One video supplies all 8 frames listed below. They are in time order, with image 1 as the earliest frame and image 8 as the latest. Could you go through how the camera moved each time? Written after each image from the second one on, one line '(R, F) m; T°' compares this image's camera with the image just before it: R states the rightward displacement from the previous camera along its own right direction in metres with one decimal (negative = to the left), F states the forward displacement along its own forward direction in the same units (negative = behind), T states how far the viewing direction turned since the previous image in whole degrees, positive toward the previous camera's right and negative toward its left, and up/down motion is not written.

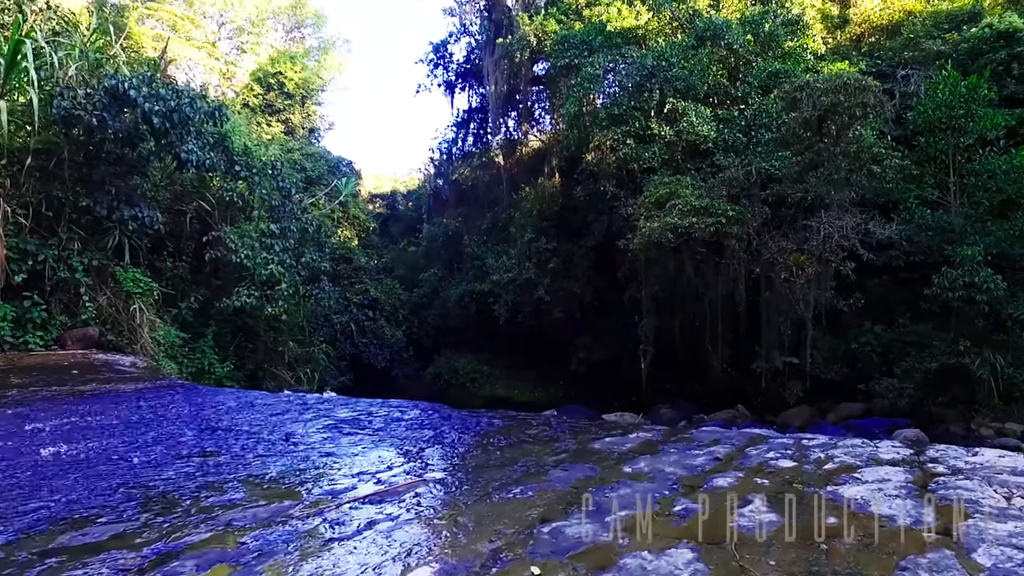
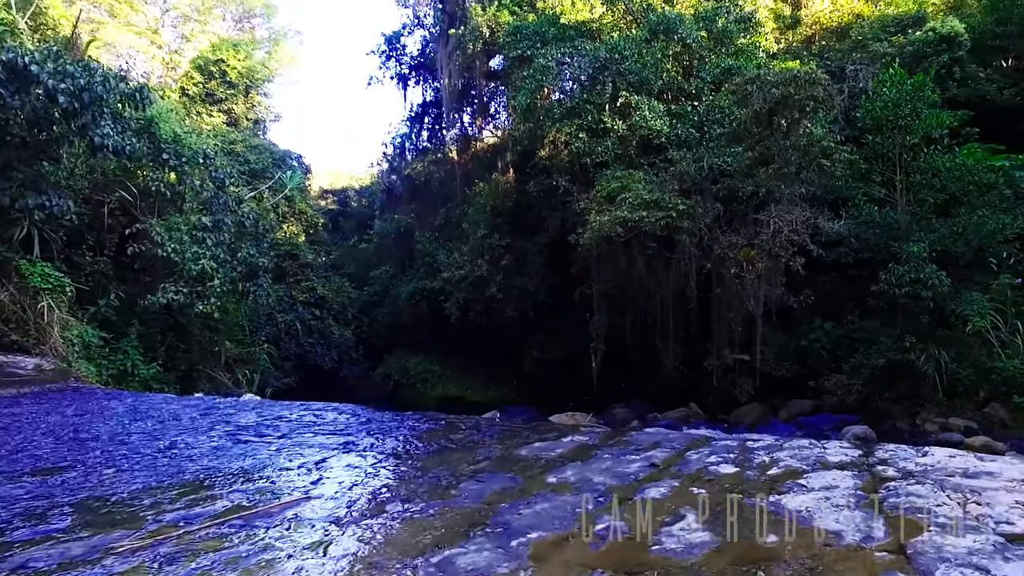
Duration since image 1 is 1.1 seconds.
(+0.2, +0.3) m; +3°
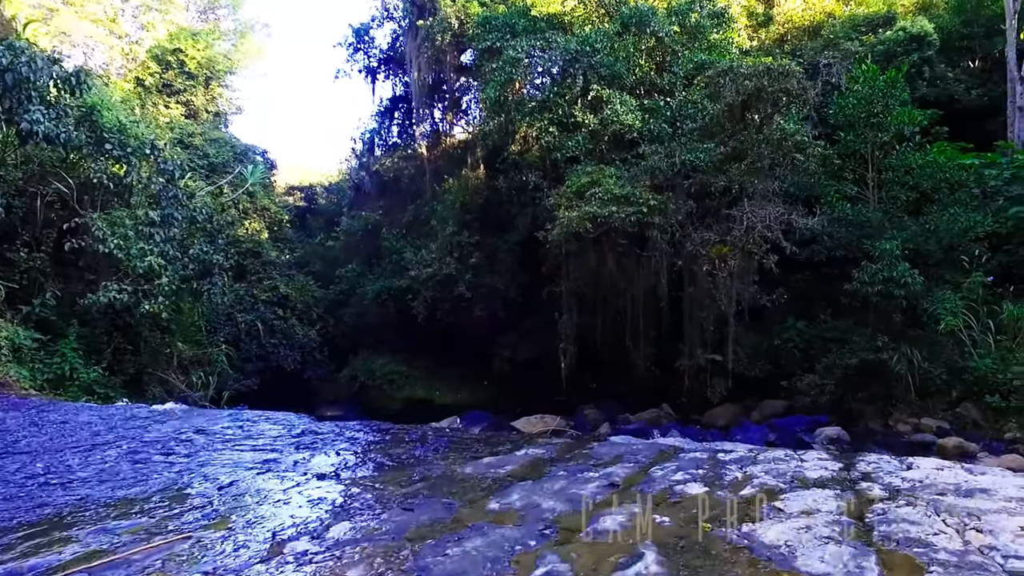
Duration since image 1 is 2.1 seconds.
(+0.1, +0.3) m; +2°
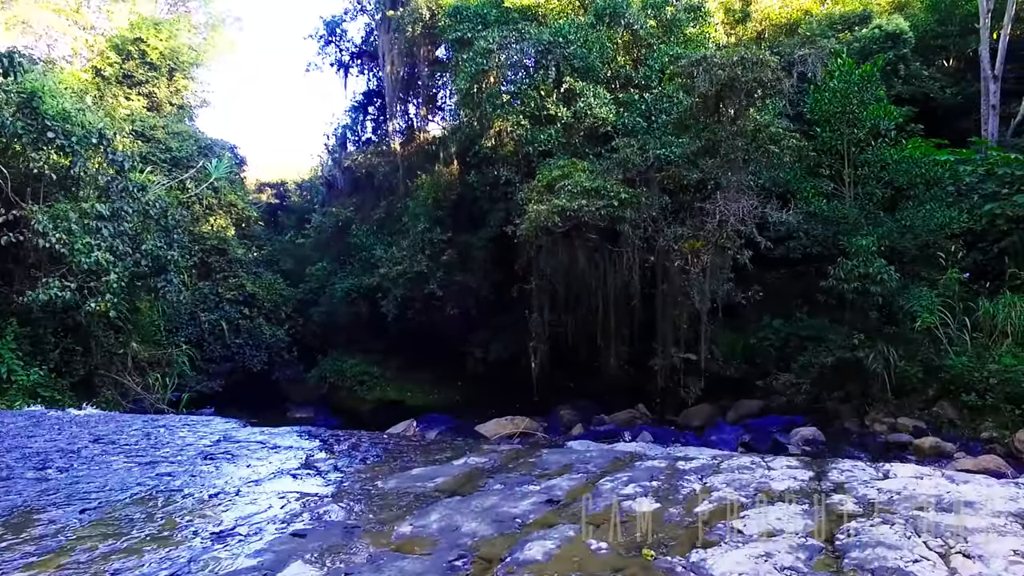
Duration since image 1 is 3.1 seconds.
(+0.2, +0.3) m; +2°
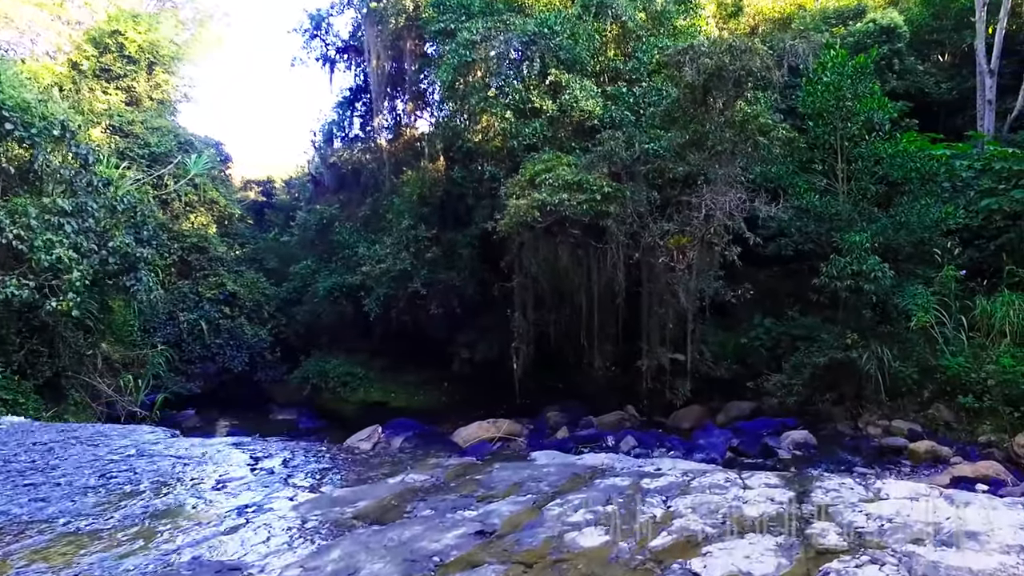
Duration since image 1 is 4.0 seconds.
(+0.2, +0.3) m; 0°
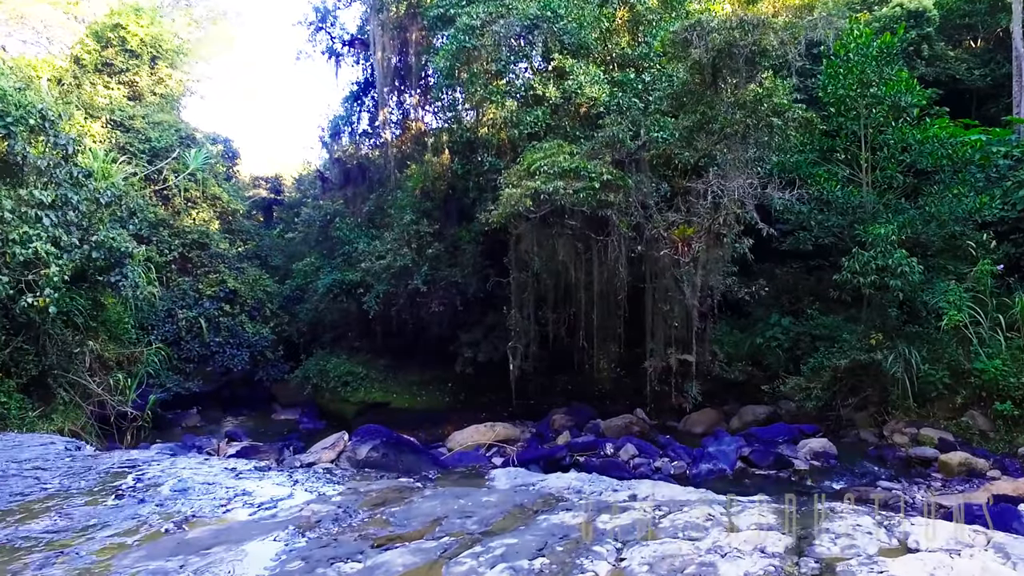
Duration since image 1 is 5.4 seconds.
(+0.3, +0.5) m; -2°
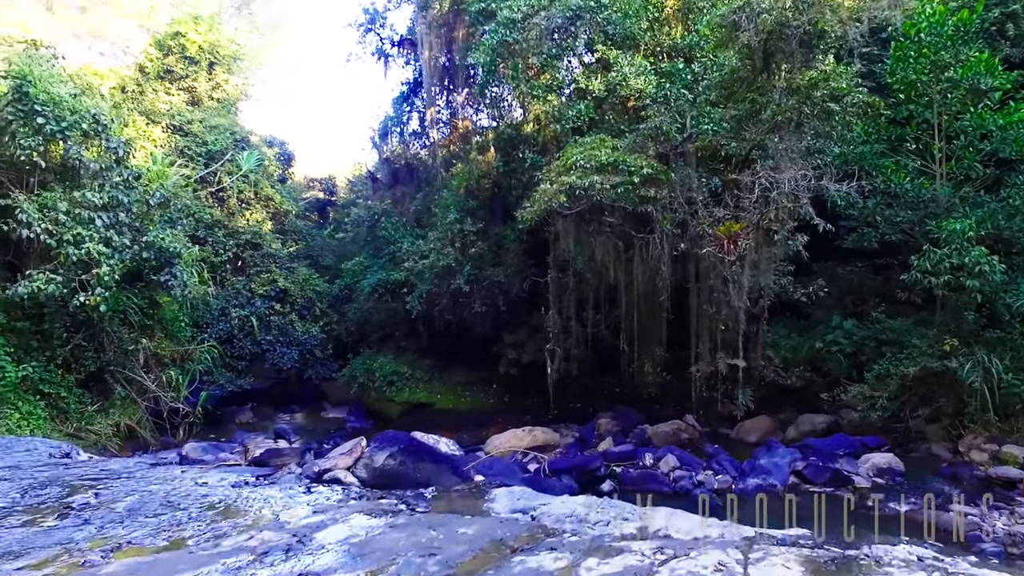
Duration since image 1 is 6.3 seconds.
(+0.2, +0.3) m; -5°
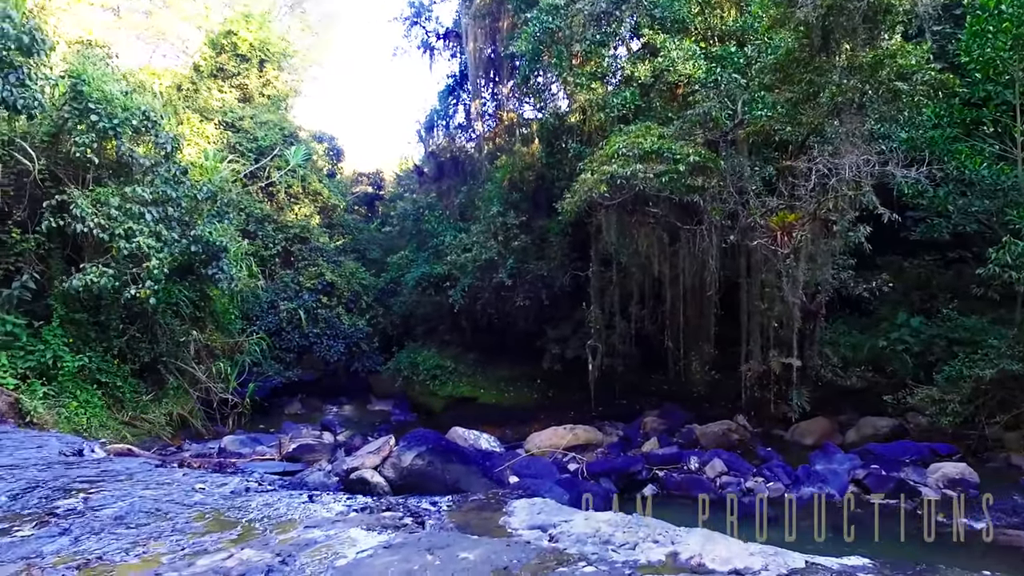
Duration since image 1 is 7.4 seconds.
(+0.1, +0.2) m; -4°
